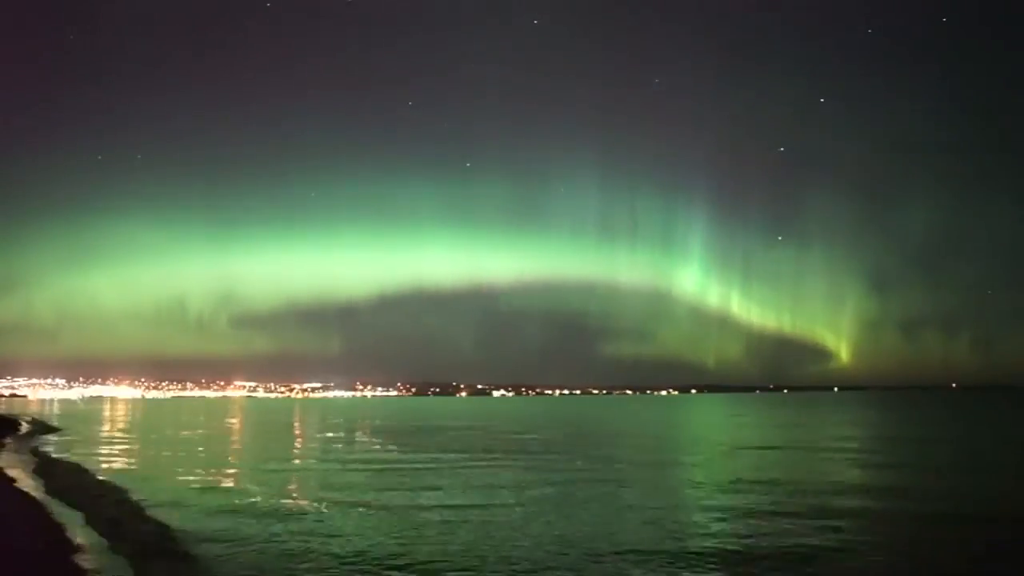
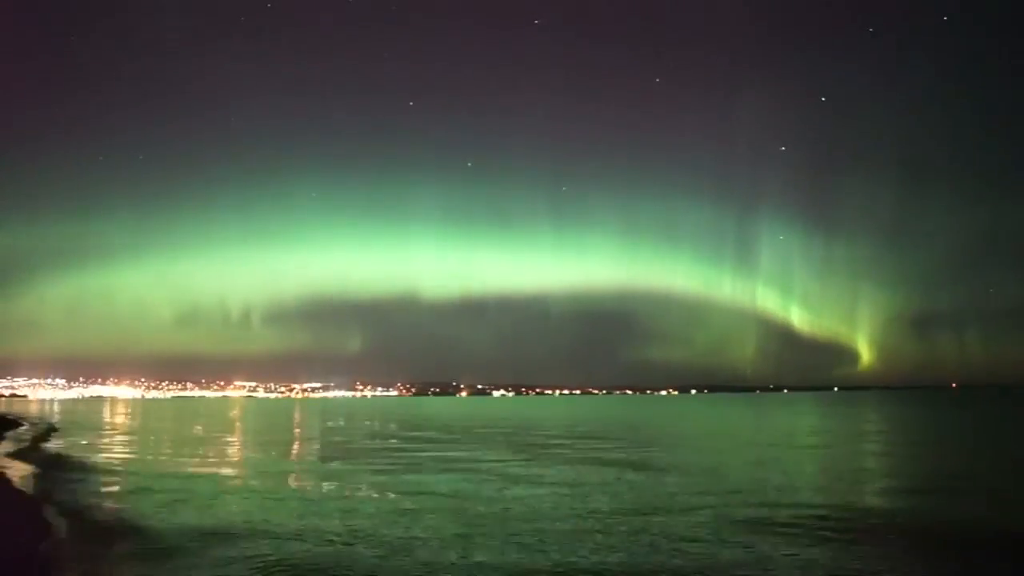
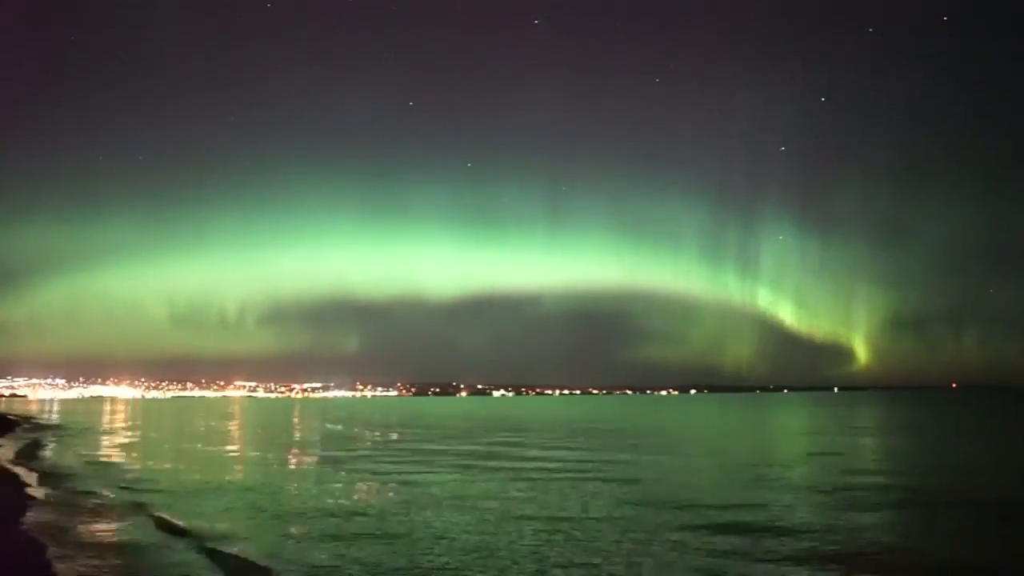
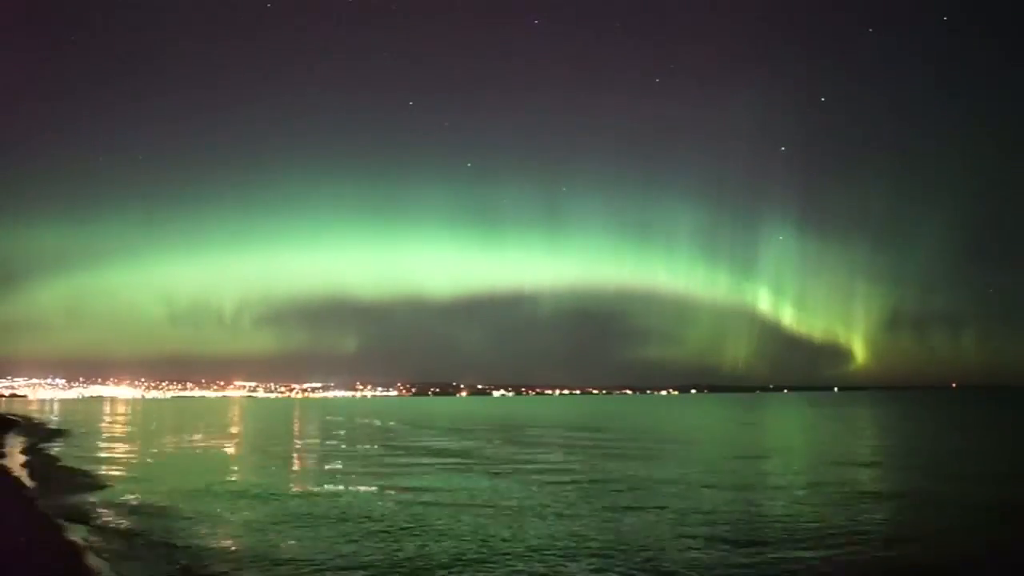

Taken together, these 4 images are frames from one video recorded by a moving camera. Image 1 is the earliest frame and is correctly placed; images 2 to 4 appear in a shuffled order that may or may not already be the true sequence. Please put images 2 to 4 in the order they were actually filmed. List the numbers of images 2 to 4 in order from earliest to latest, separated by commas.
4, 3, 2
